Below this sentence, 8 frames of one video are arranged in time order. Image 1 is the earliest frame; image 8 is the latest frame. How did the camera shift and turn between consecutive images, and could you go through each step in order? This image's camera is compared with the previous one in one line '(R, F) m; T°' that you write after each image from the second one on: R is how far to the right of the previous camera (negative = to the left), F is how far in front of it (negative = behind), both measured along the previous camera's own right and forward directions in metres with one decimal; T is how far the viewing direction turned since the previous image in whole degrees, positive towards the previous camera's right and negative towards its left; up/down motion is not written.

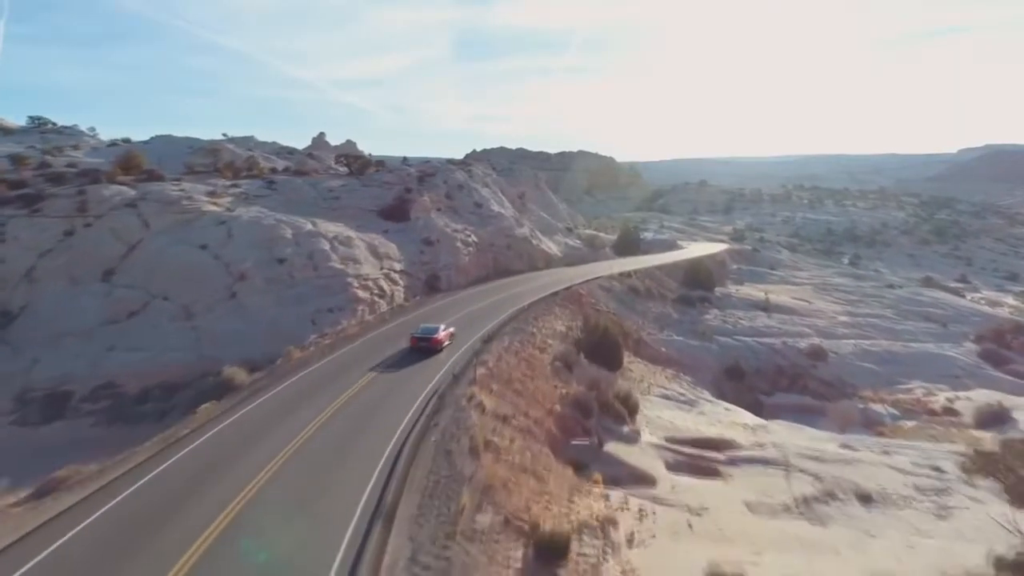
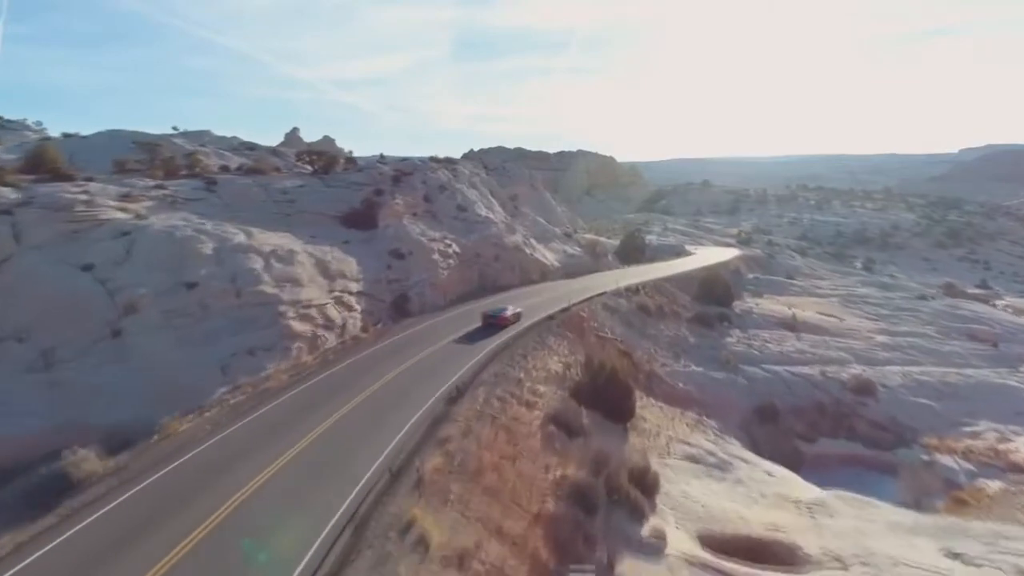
(+0.5, +7.6) m; 0°
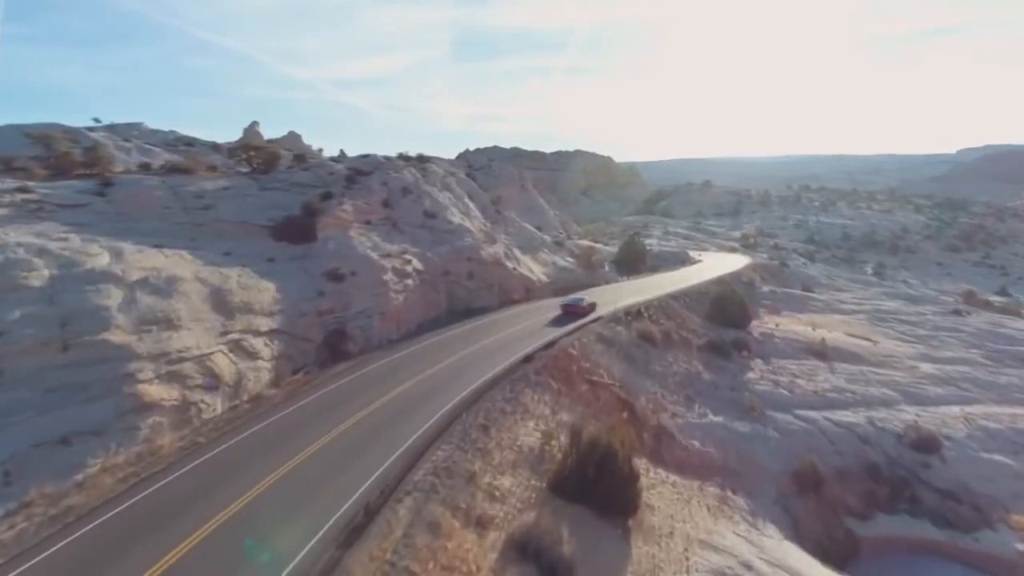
(+0.9, +8.0) m; 0°
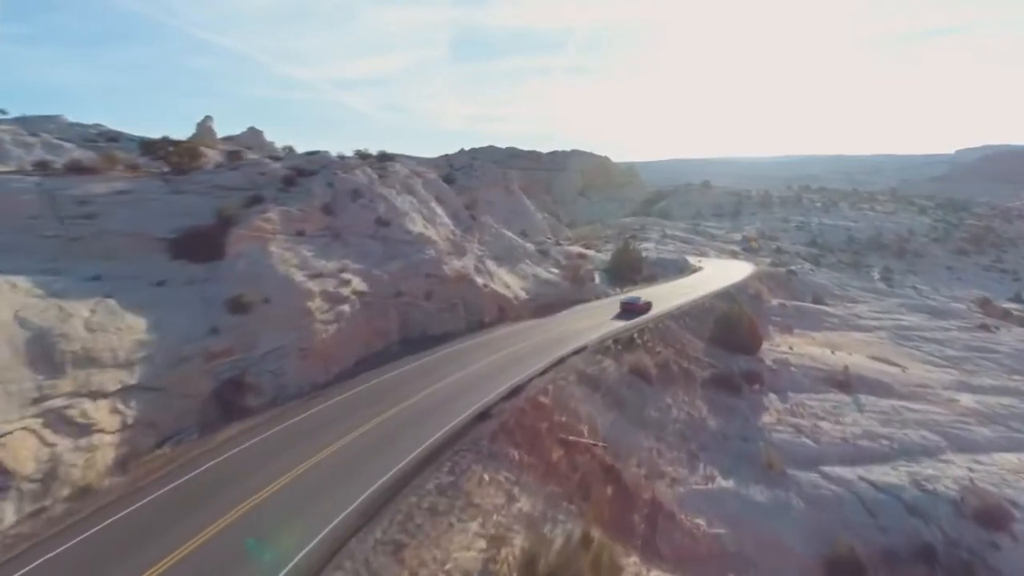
(+1.1, +6.4) m; 0°
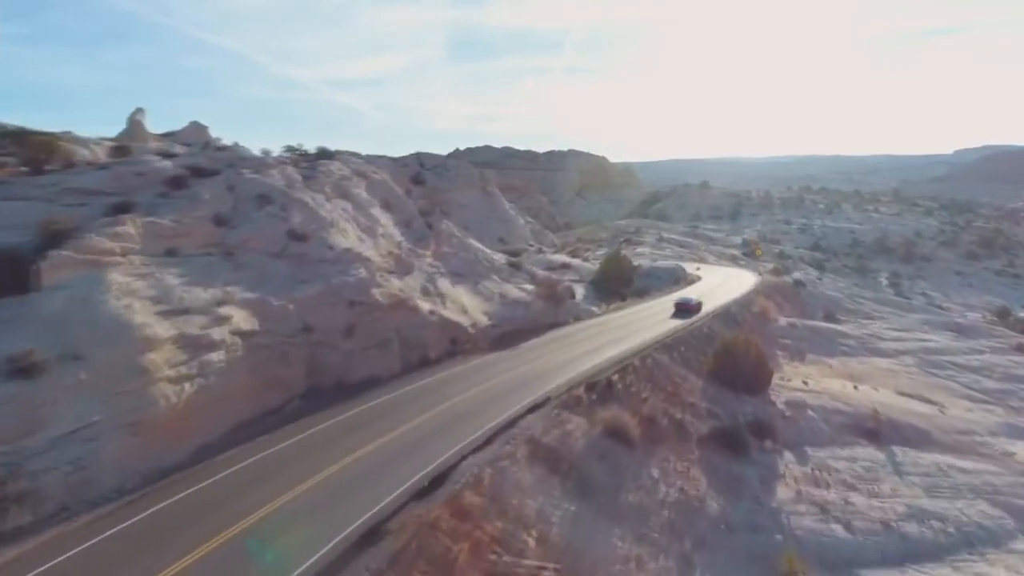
(+1.5, +7.1) m; 0°
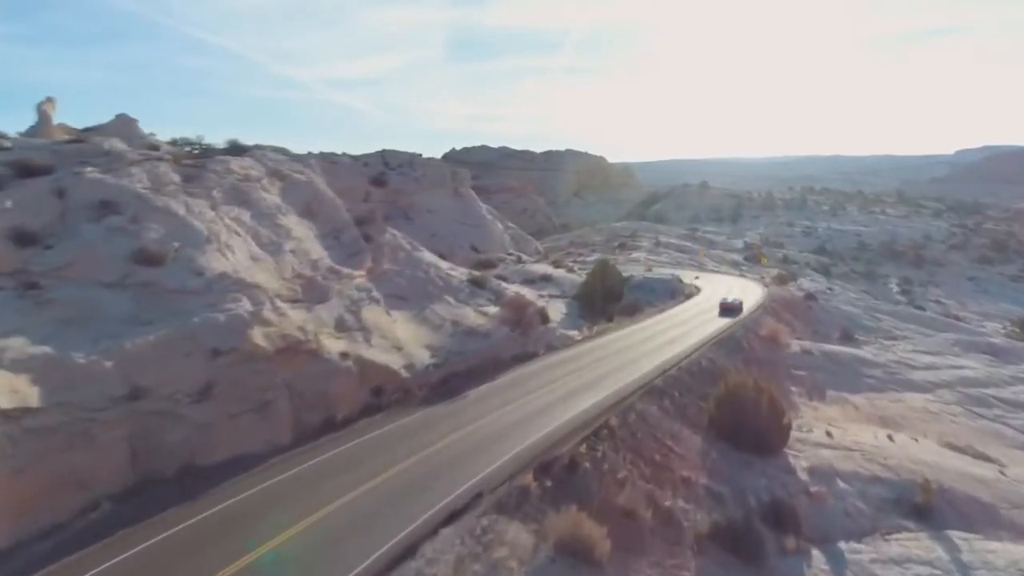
(+1.6, +7.3) m; 0°
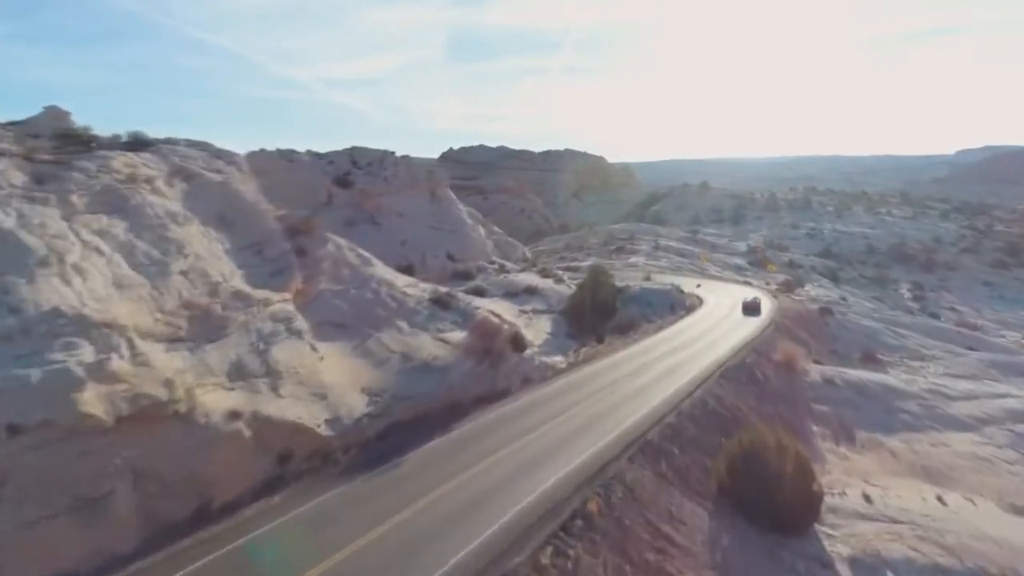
(+1.0, +5.8) m; 0°
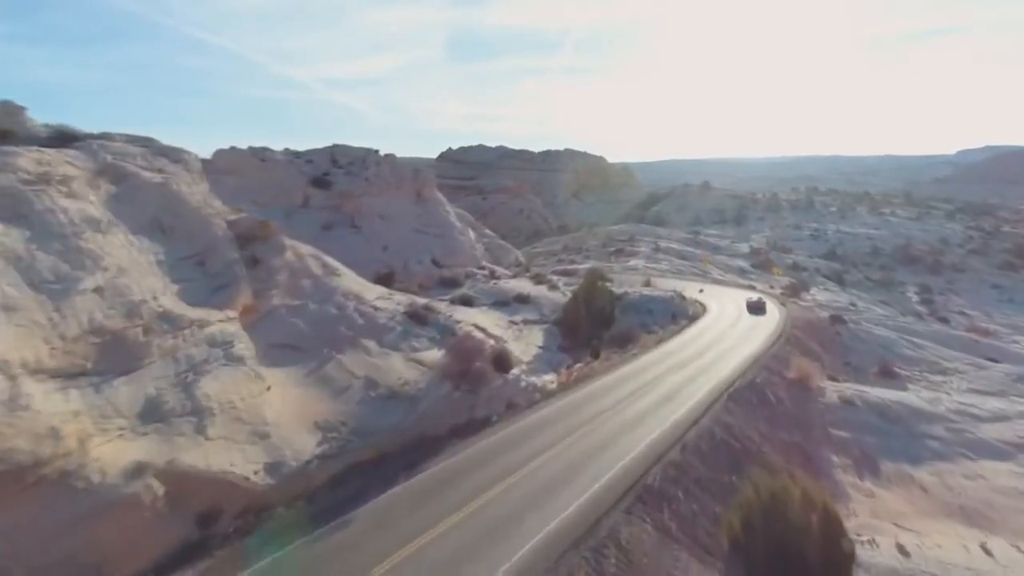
(+0.5, +3.2) m; 0°
